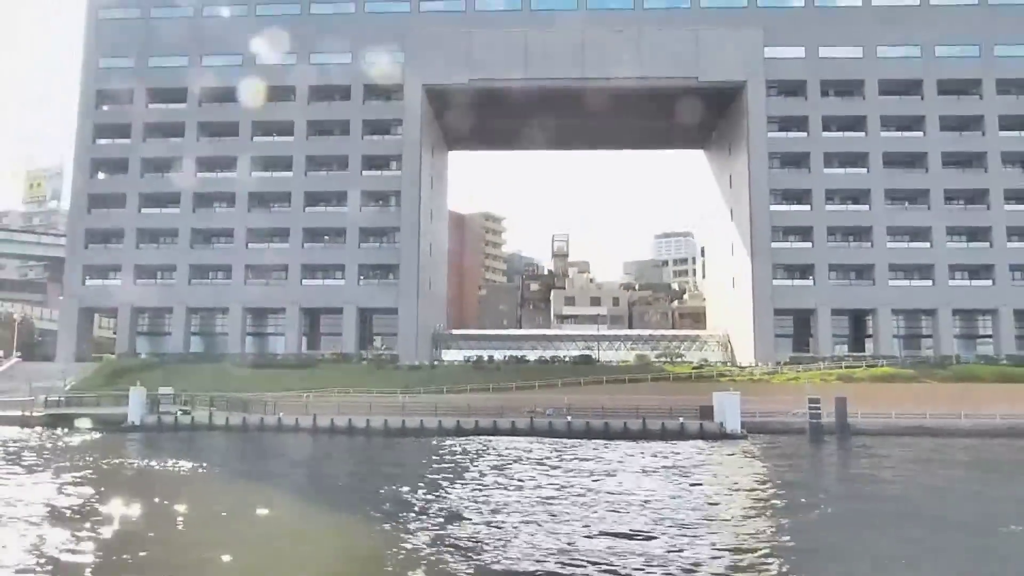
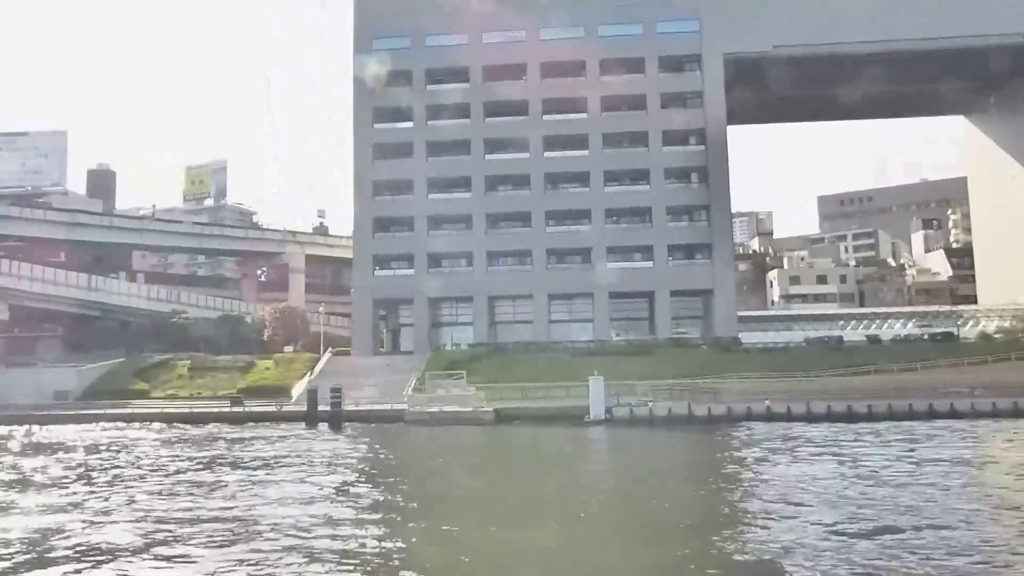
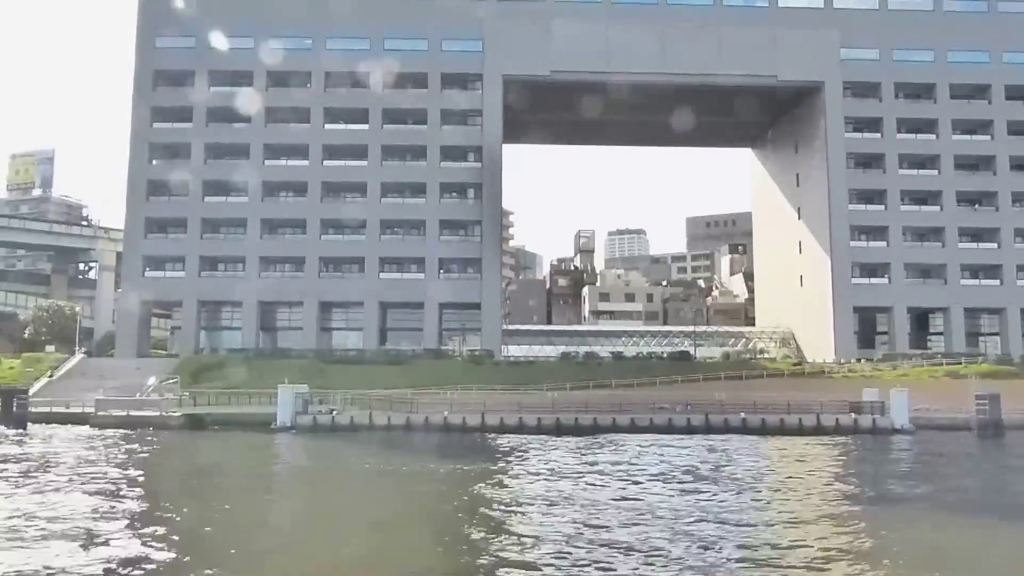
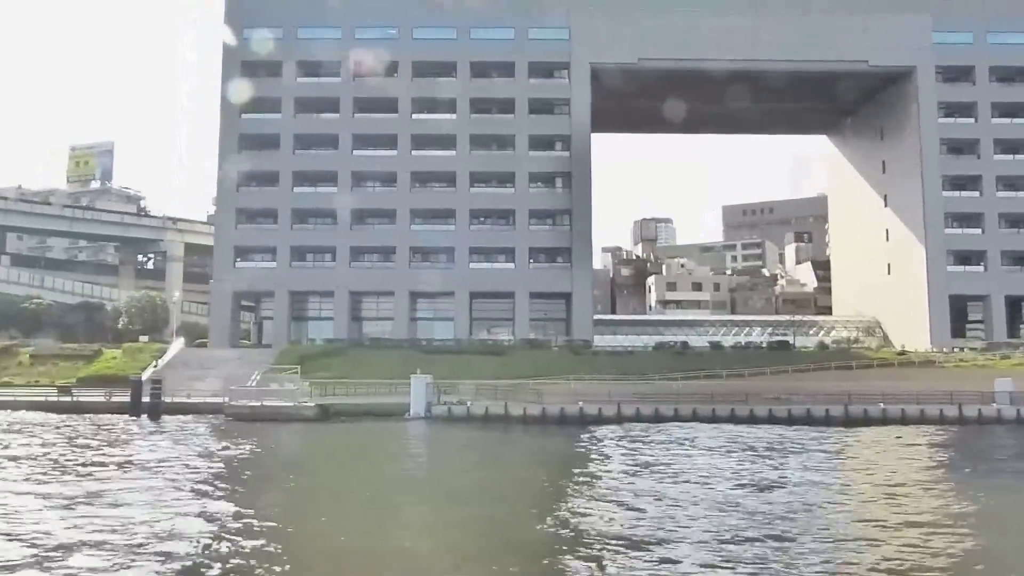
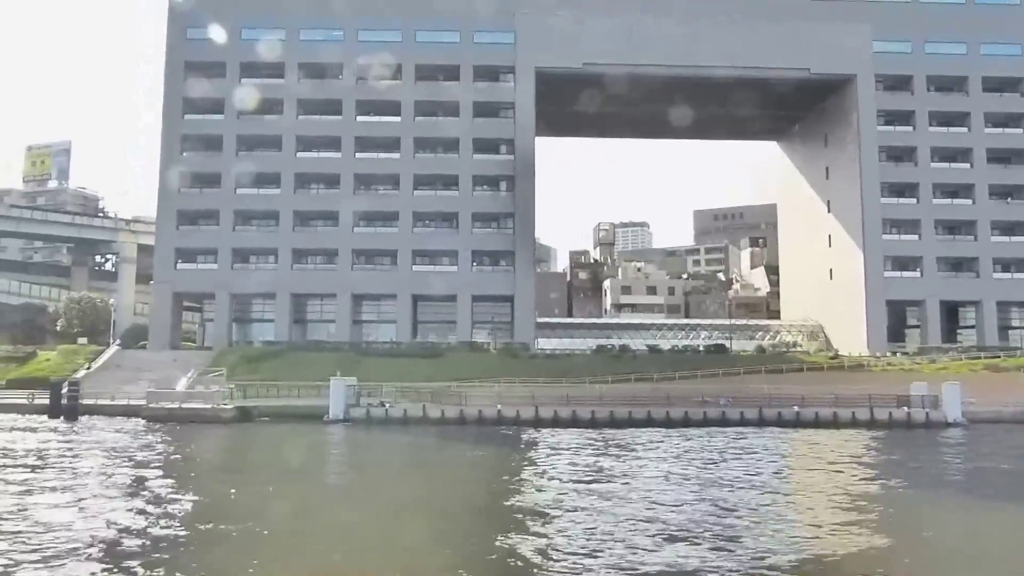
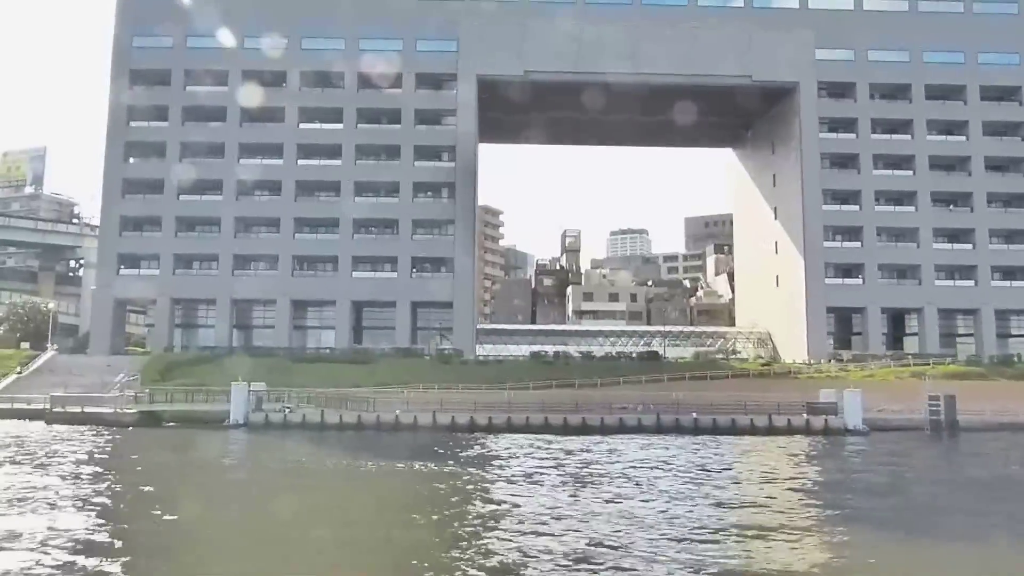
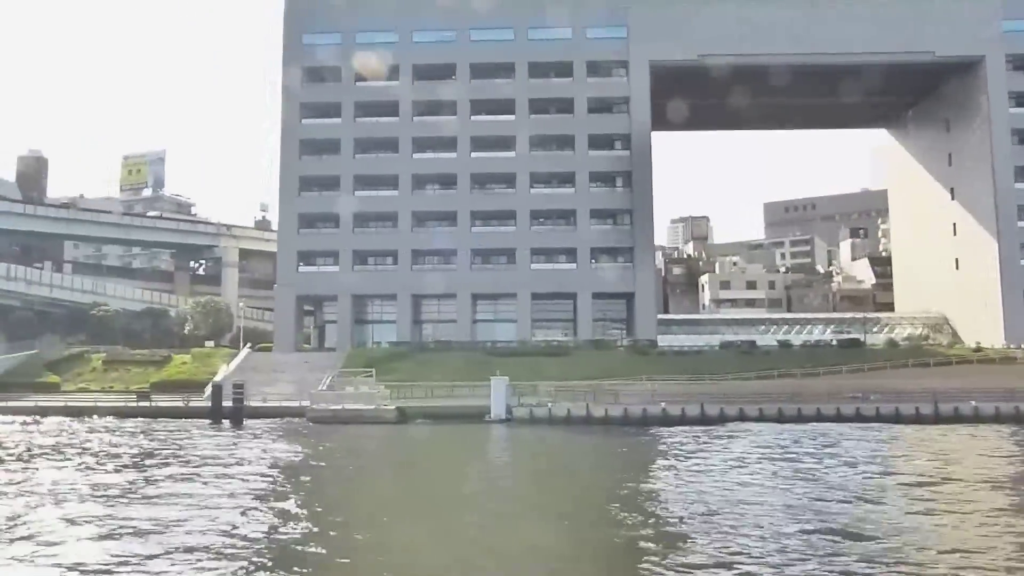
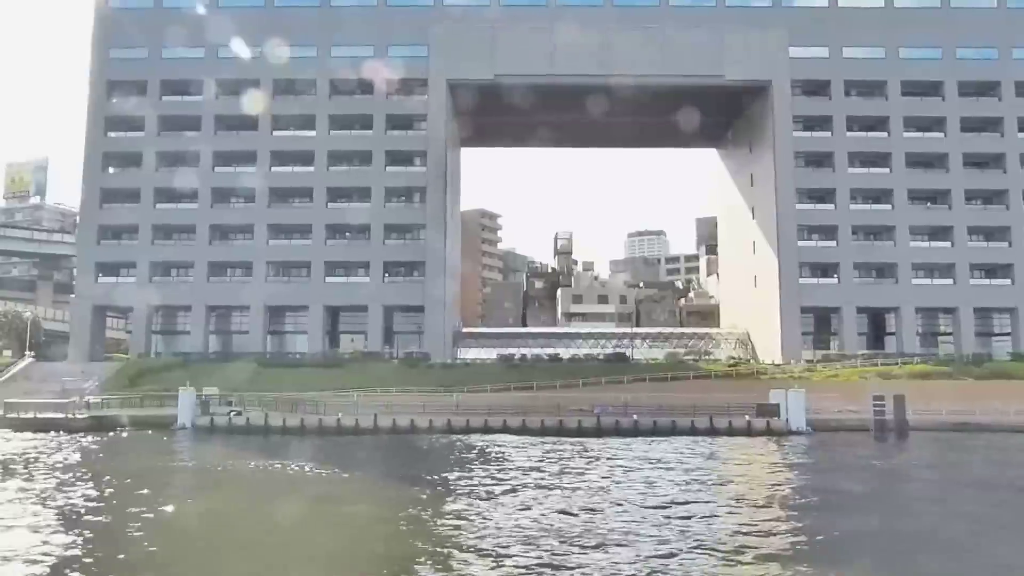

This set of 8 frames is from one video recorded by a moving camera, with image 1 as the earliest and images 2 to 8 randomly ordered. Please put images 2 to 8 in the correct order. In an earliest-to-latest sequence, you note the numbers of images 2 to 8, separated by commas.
8, 6, 3, 5, 4, 7, 2
